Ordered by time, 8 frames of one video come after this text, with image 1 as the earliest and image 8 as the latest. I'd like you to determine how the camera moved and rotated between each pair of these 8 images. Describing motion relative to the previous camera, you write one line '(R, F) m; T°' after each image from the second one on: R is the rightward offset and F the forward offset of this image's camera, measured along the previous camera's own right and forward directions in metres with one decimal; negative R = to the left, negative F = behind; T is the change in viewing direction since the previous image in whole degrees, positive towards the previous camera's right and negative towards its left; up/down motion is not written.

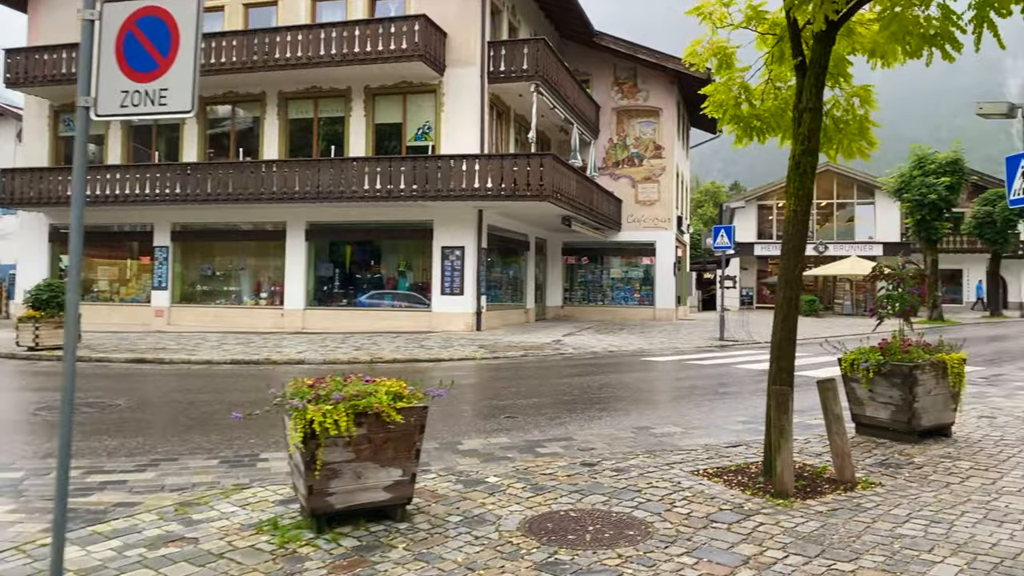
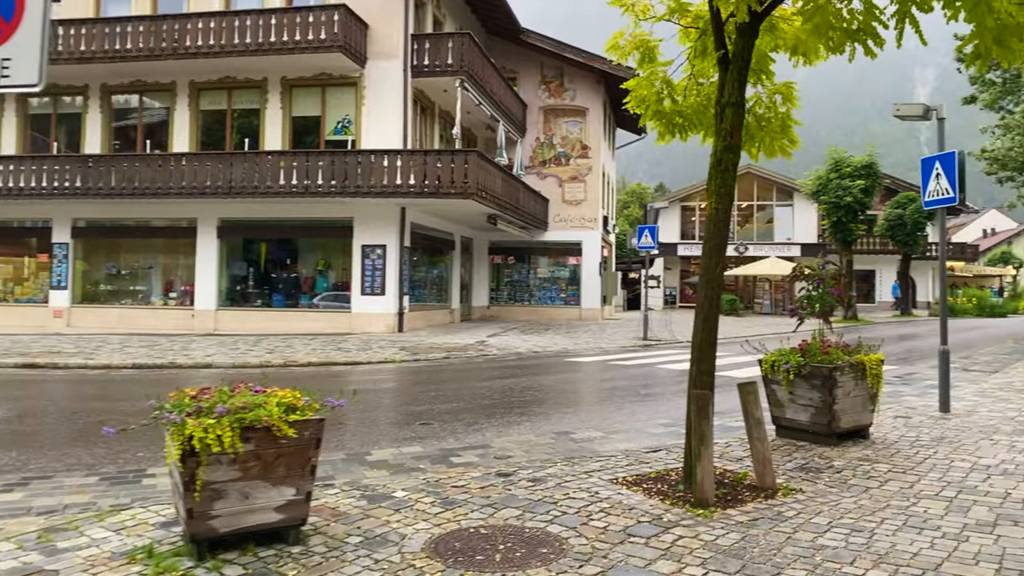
(+0.2, +0.4) m; +5°
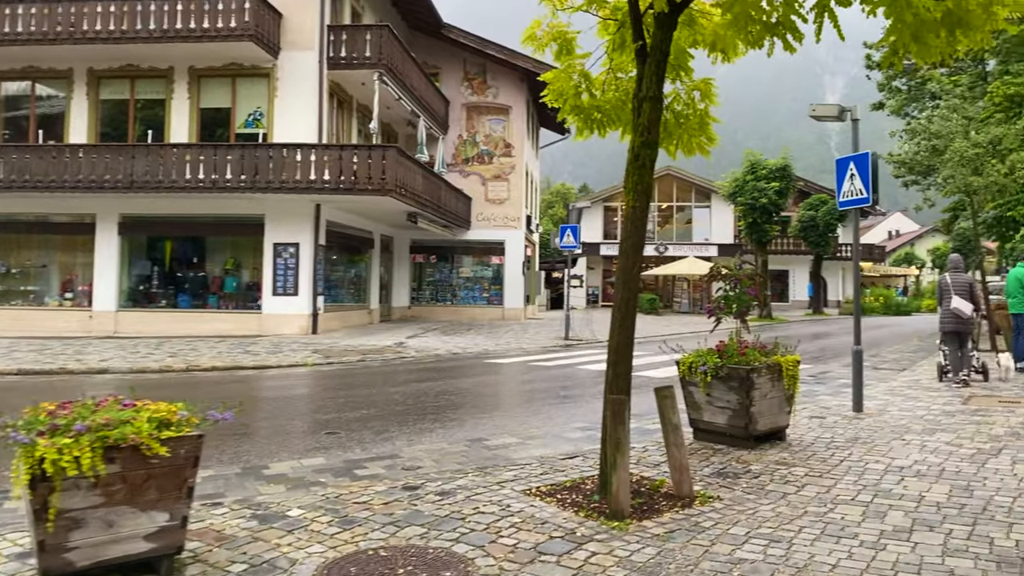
(+0.2, +0.4) m; +6°
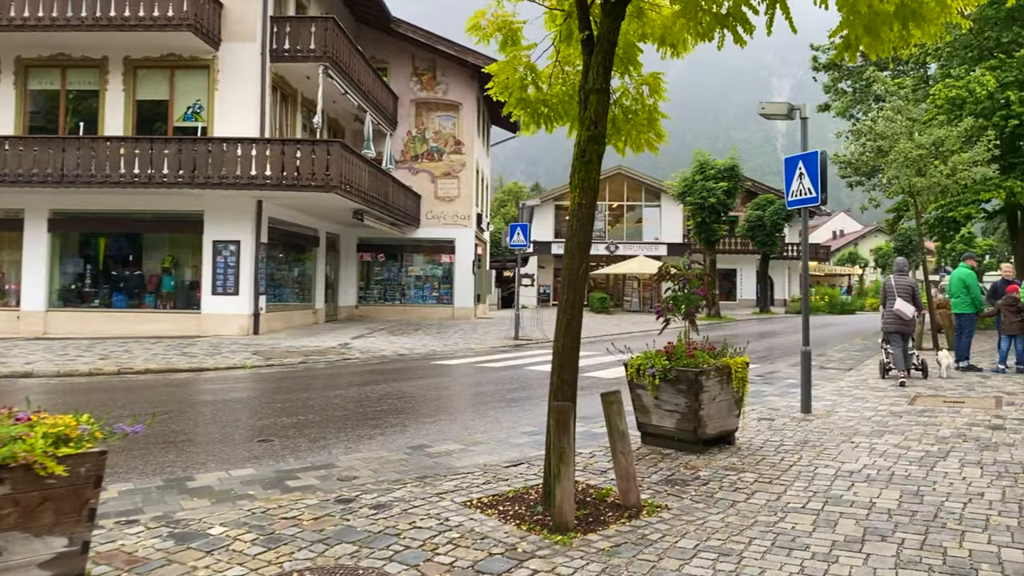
(+0.1, +0.3) m; +4°
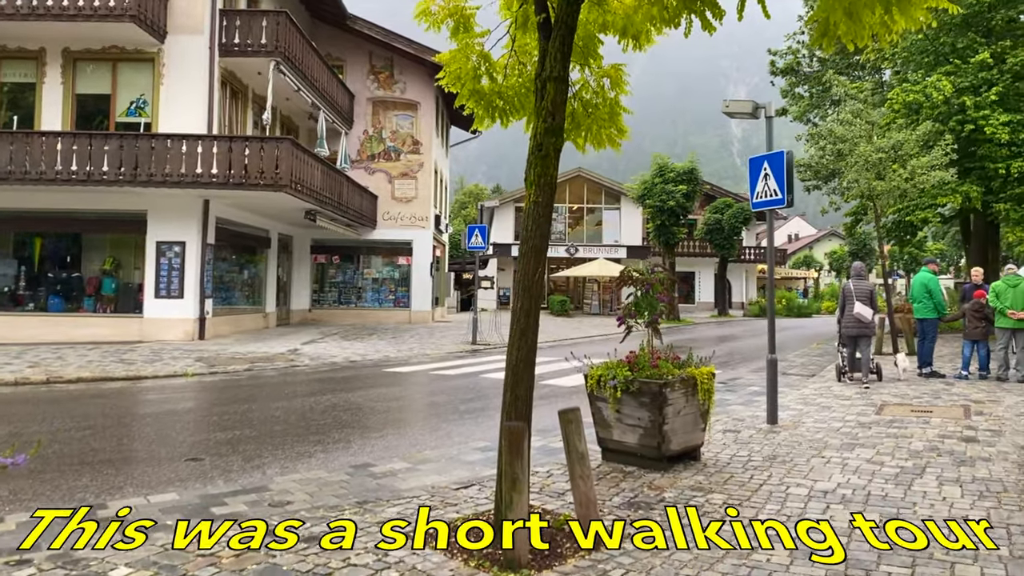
(+0.1, +0.5) m; +3°
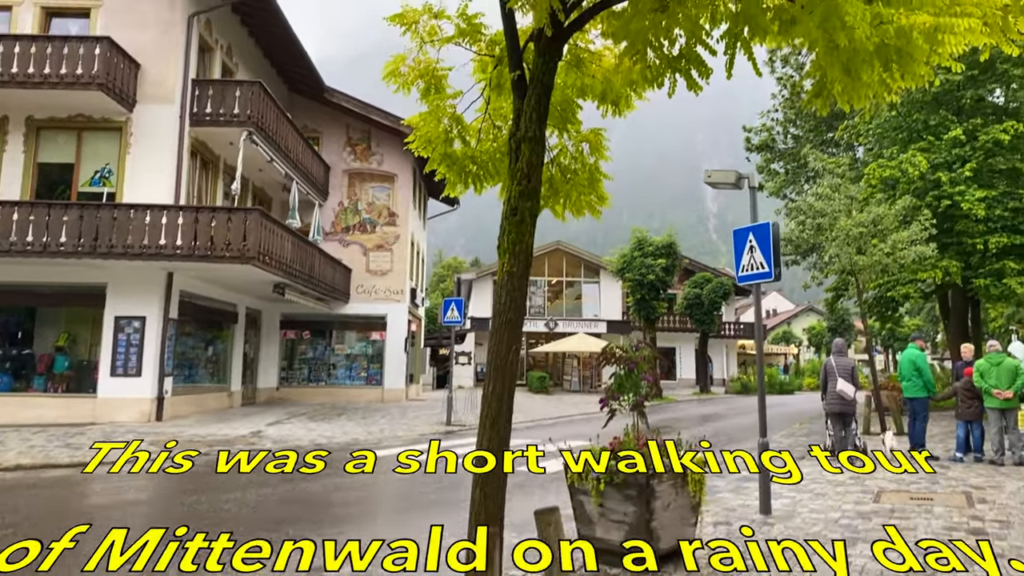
(0.0, +0.5) m; +2°
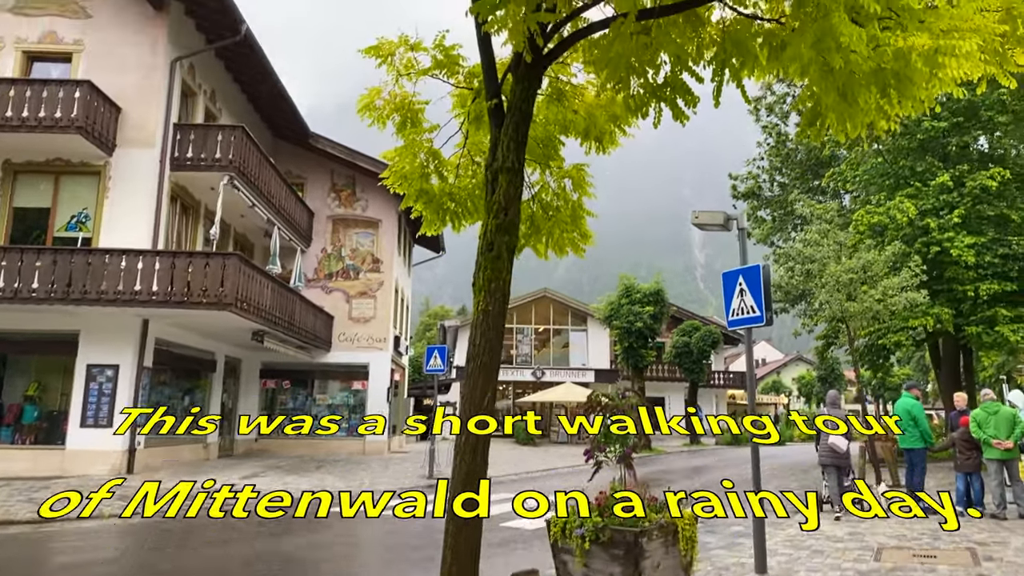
(+0.1, +0.3) m; +1°
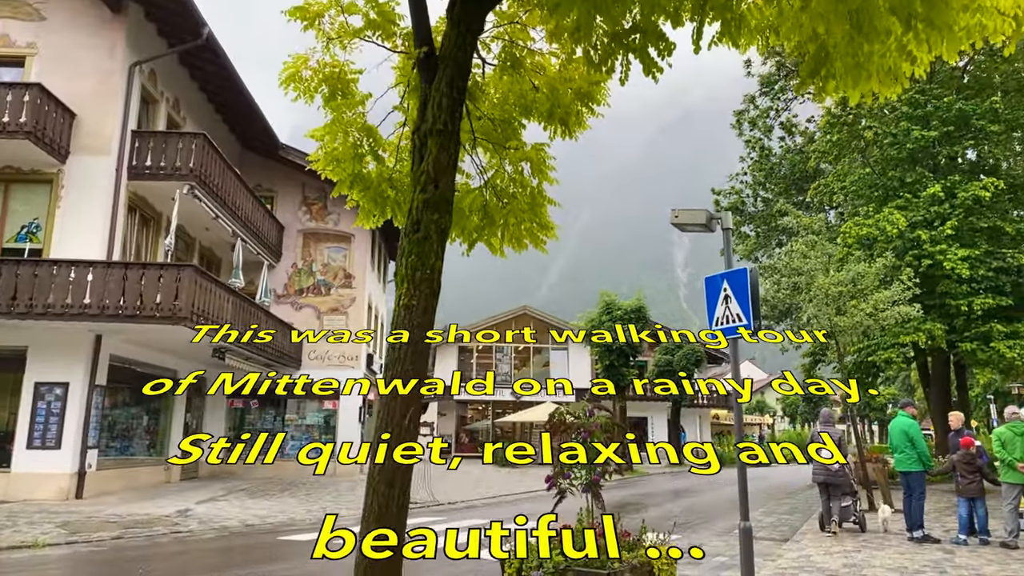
(+0.2, +0.8) m; +1°
